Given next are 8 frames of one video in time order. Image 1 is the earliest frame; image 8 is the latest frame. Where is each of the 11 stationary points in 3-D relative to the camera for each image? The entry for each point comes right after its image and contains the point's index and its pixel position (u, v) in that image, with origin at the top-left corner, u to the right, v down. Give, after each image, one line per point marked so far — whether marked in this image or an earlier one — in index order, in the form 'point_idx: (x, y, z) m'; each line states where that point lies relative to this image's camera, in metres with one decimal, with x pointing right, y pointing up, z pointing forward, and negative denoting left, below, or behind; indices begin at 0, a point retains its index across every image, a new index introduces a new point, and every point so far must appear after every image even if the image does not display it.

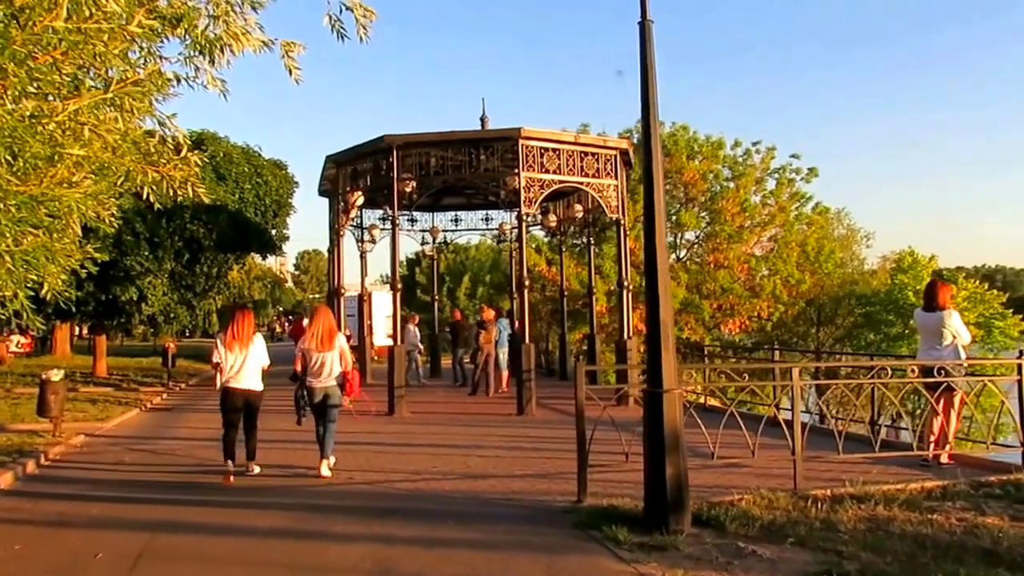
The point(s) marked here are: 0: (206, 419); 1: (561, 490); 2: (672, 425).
0: (-6.0, -2.5, +17.1) m
1: (+0.5, -2.1, +9.1) m
2: (+1.3, -1.1, +7.1) m
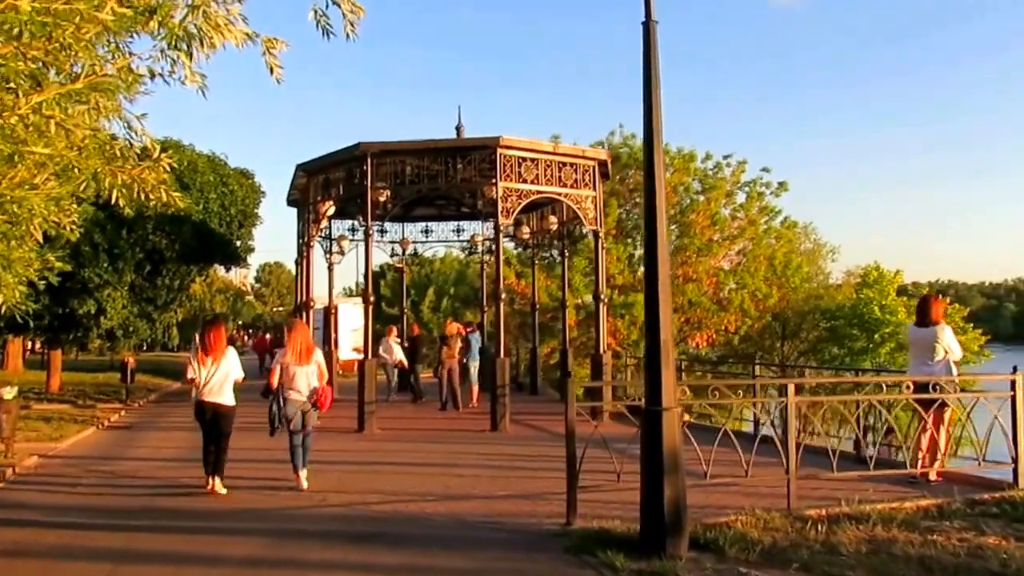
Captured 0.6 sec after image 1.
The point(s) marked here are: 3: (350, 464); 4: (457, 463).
0: (-6.5, -2.8, +16.5) m
1: (+0.4, -2.3, +8.7) m
2: (+1.3, -1.2, +6.8) m
3: (-2.4, -2.5, +12.7) m
4: (-0.8, -2.4, +12.2) m
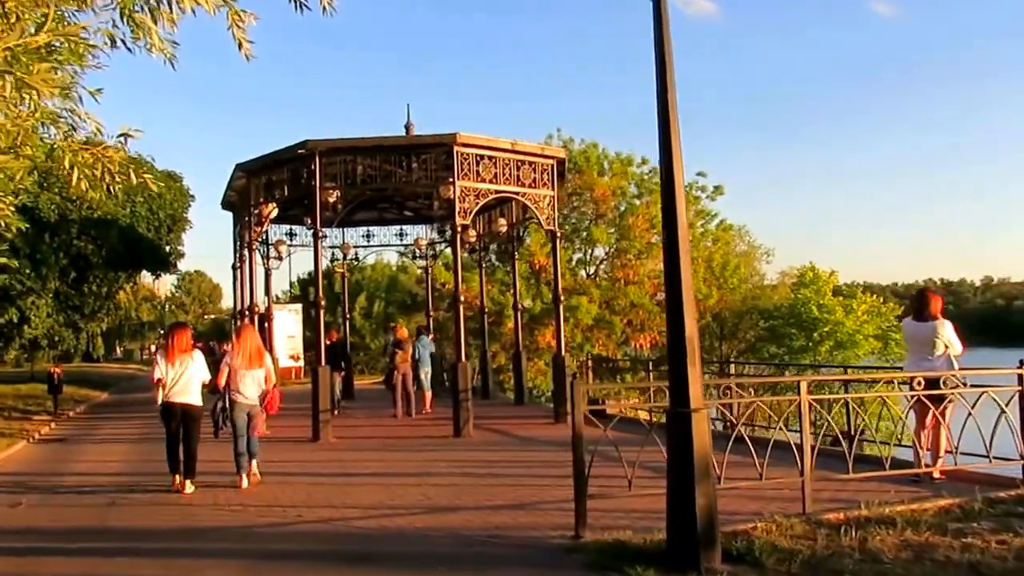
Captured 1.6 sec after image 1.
0: (-7.2, -2.9, +15.3) m
1: (+0.4, -2.2, +8.2) m
2: (+1.4, -1.2, +6.4) m
3: (-2.7, -2.5, +11.9) m
4: (-1.1, -2.5, +11.6) m
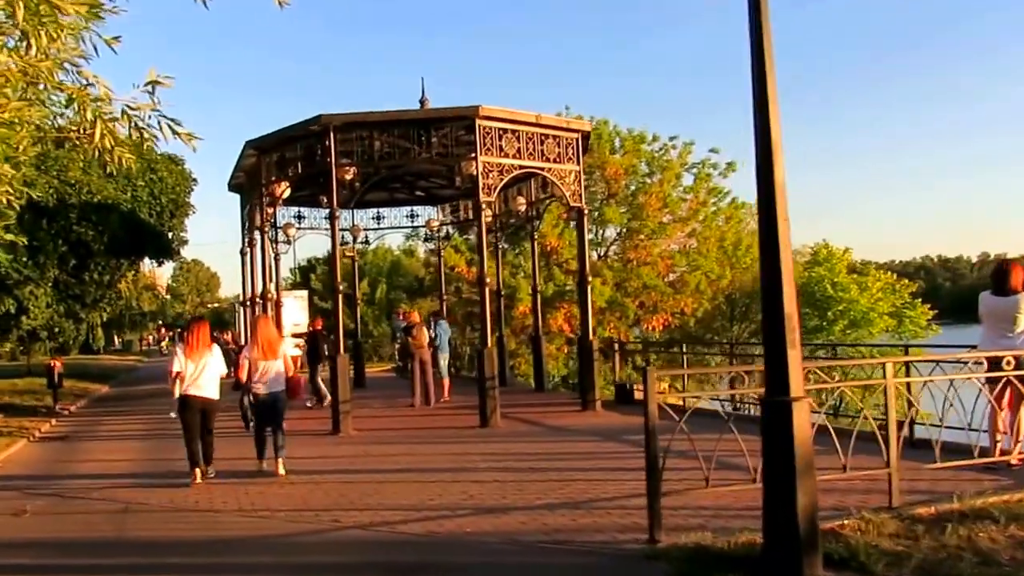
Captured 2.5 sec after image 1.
0: (-6.7, -2.7, +14.7) m
1: (+0.9, -2.1, +7.6) m
2: (+1.9, -1.0, +5.8) m
3: (-2.2, -2.4, +11.3) m
4: (-0.6, -2.3, +11.0) m
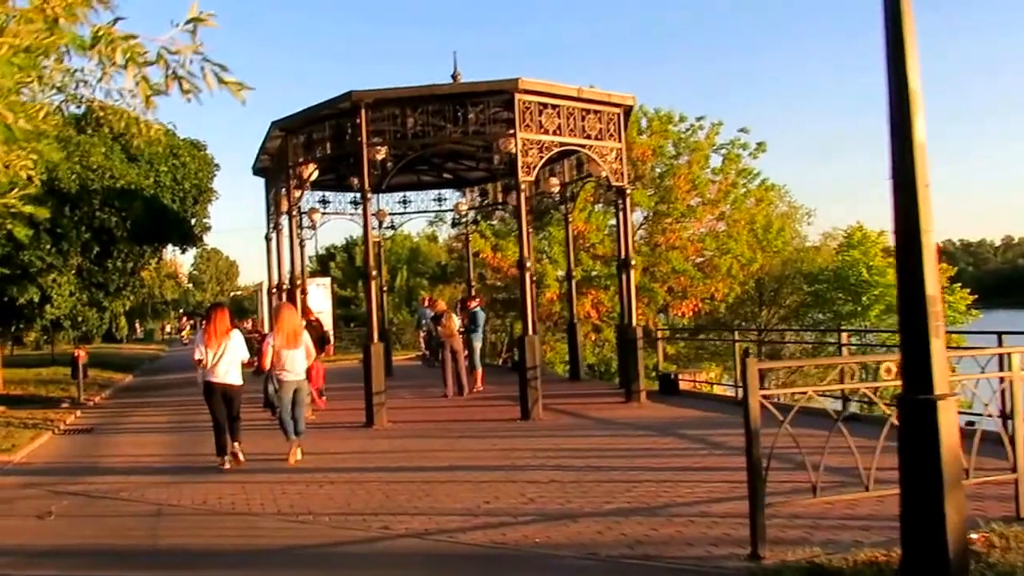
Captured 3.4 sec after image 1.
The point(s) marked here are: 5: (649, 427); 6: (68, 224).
0: (-6.0, -2.5, +14.0) m
1: (+1.5, -1.9, +6.8) m
2: (+2.5, -0.9, +5.0) m
3: (-1.6, -2.2, +10.5) m
4: (+0.1, -2.1, +10.2) m
5: (+1.9, -2.0, +12.5) m
6: (-10.0, +1.4, +19.3) m
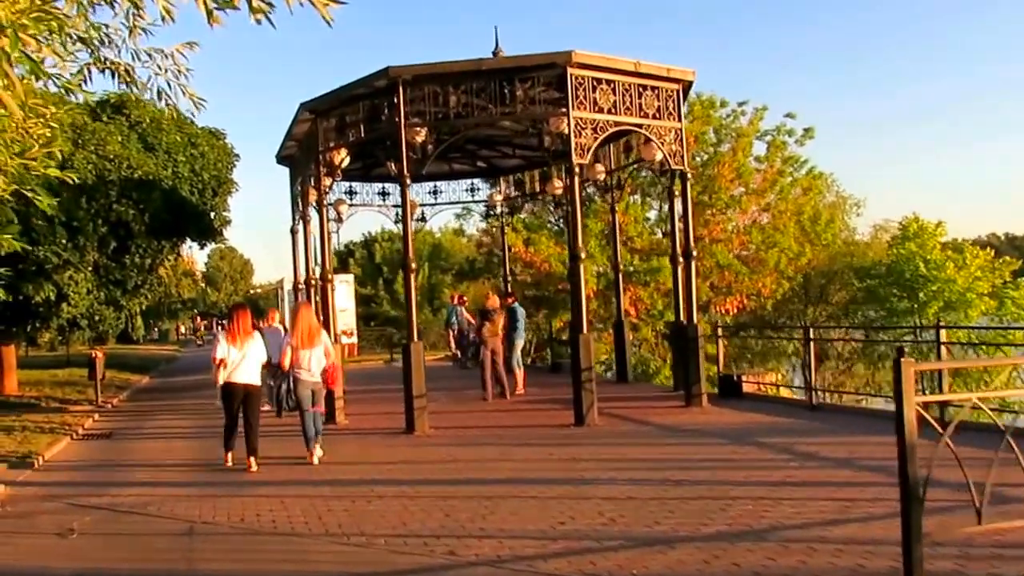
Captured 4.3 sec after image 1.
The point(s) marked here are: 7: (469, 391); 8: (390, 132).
0: (-5.2, -2.4, +13.0) m
1: (+2.1, -1.8, +5.7) m
2: (+3.1, -0.8, +3.9) m
3: (-0.9, -2.1, +9.5) m
4: (+0.7, -2.0, +9.1) m
5: (+2.7, -1.9, +11.3) m
6: (-9.1, +1.5, +18.5) m
7: (-0.9, -2.1, +17.6) m
8: (-1.8, +2.3, +13.2) m
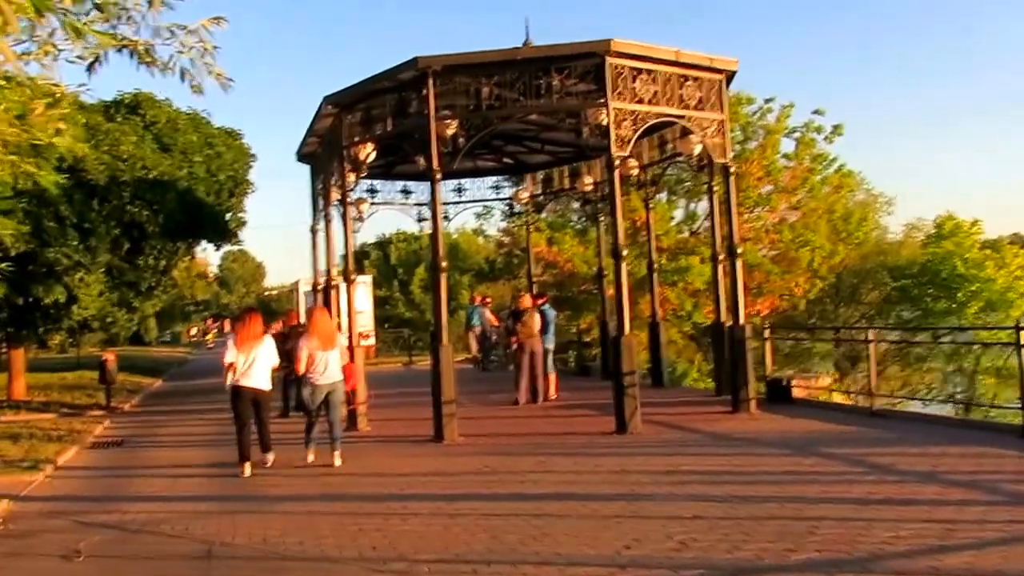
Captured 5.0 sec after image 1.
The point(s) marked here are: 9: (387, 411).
0: (-4.7, -2.4, +12.3) m
1: (+2.5, -1.8, +4.9) m
2: (+3.5, -0.8, +3.0) m
3: (-0.4, -2.1, +8.6) m
4: (+1.2, -2.0, +8.3) m
5: (+3.2, -1.9, +10.5) m
6: (-8.5, +1.5, +17.7) m
7: (-0.3, -2.1, +16.8) m
8: (-1.3, +2.3, +12.4) m
9: (-2.2, -2.2, +15.4) m
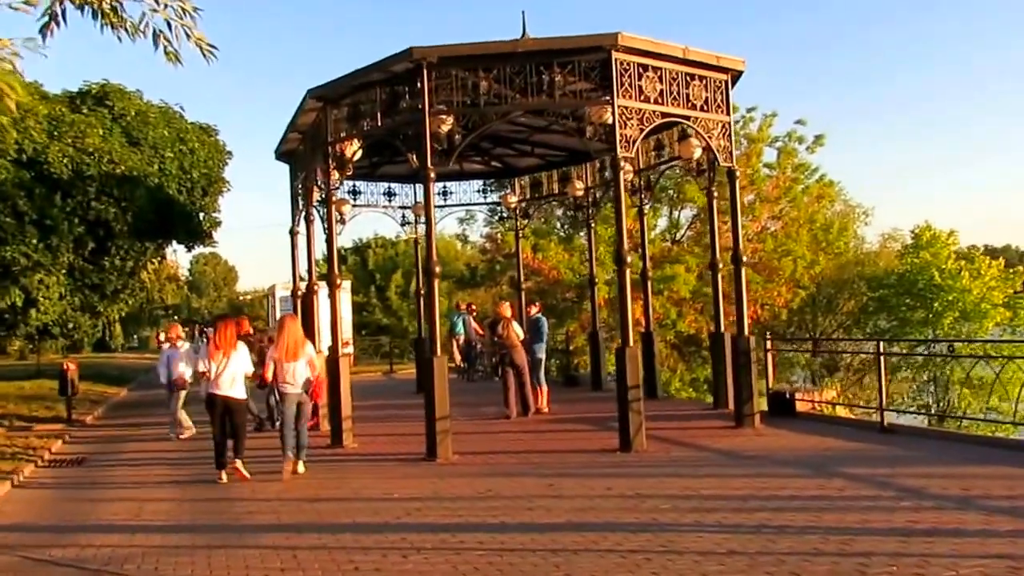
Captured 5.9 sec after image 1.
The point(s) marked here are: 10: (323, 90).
0: (-4.8, -2.5, +11.4) m
1: (+2.7, -1.9, +4.2) m
2: (+3.7, -0.8, +2.4) m
3: (-0.3, -2.2, +7.9) m
4: (+1.3, -2.0, +7.6) m
5: (+3.2, -2.0, +9.8) m
6: (-8.8, +1.4, +16.7) m
7: (-0.6, -2.2, +16.0) m
8: (-1.4, +2.2, +11.7) m
9: (-2.4, -2.3, +14.6) m
10: (-2.8, +2.9, +12.6) m
